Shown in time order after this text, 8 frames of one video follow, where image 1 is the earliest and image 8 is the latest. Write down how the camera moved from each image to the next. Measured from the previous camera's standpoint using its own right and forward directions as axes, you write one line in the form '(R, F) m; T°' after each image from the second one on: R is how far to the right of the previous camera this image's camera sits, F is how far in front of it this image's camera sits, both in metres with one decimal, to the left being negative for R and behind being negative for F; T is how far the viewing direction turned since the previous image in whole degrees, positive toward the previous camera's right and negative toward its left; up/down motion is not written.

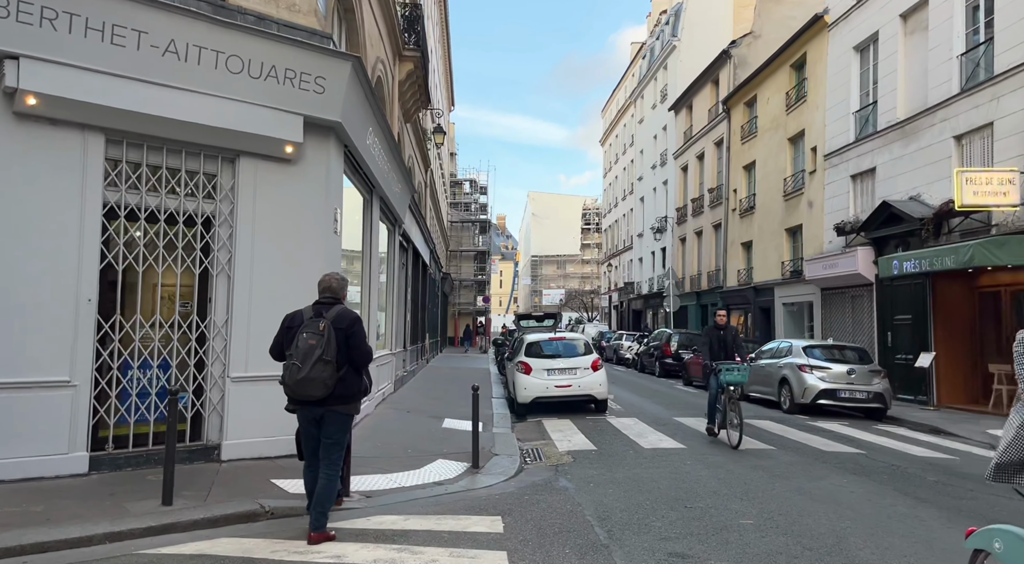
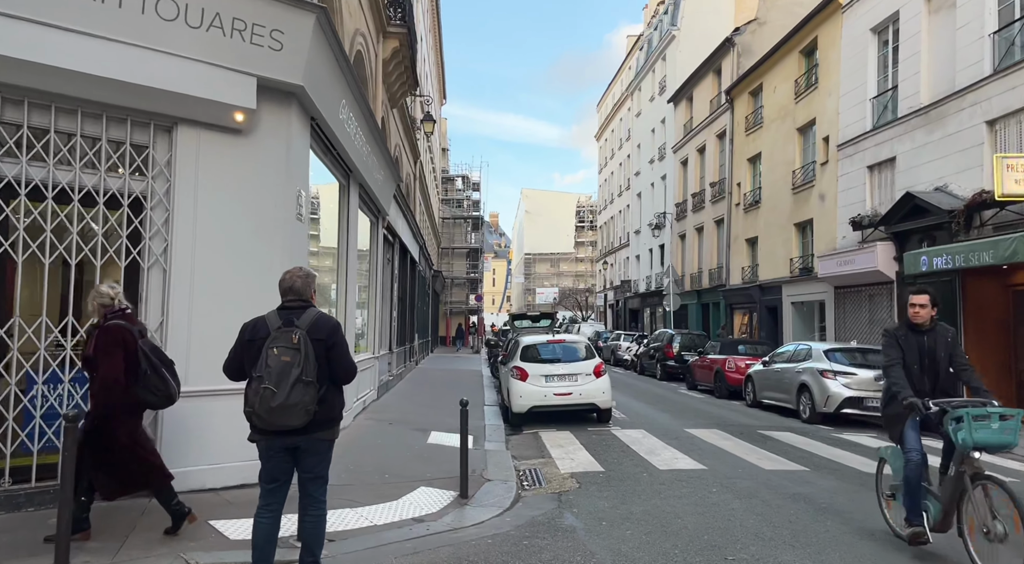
(0.0, +1.1) m; +1°
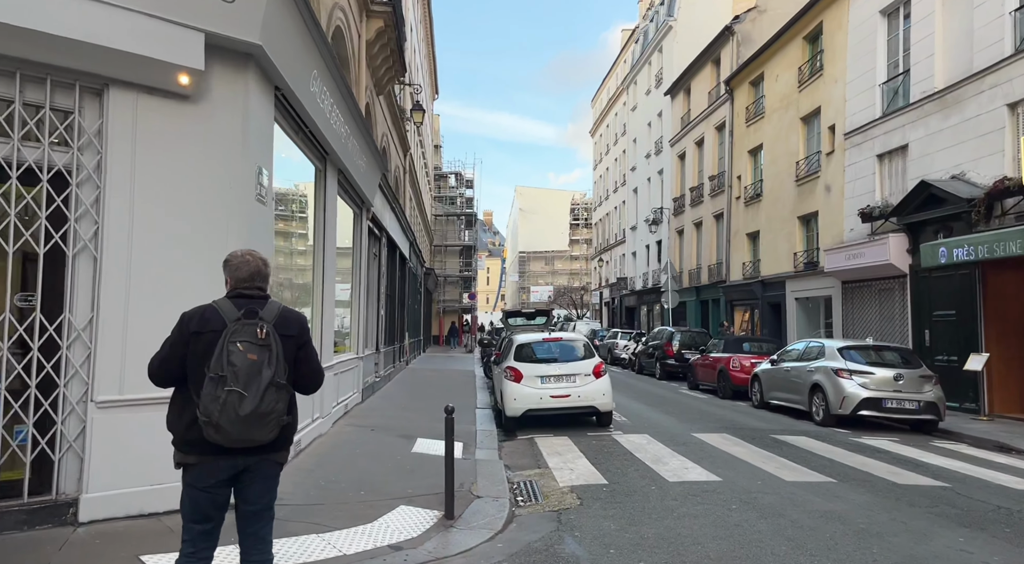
(0.0, +0.8) m; +1°
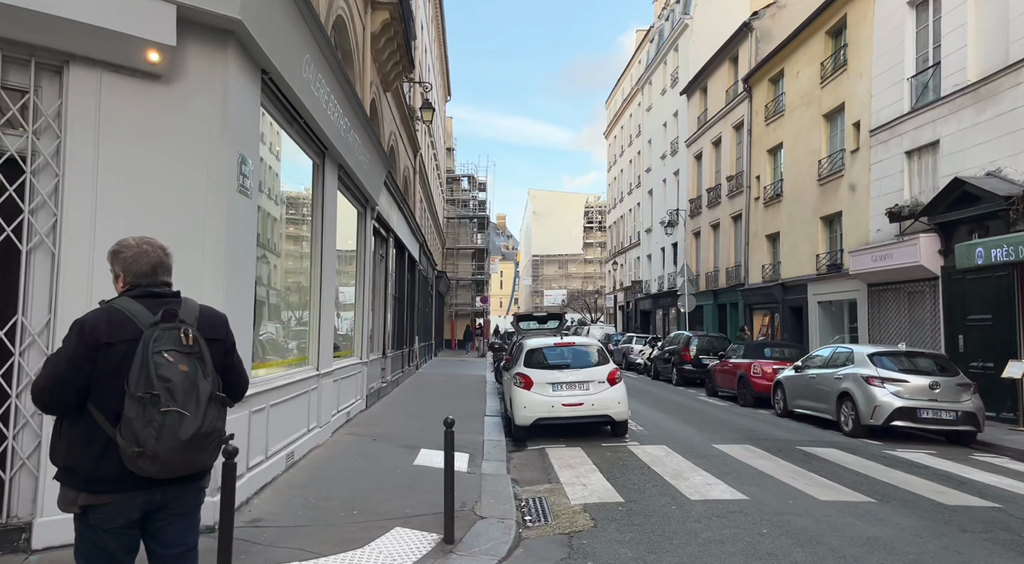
(+0.1, +0.5) m; -1°
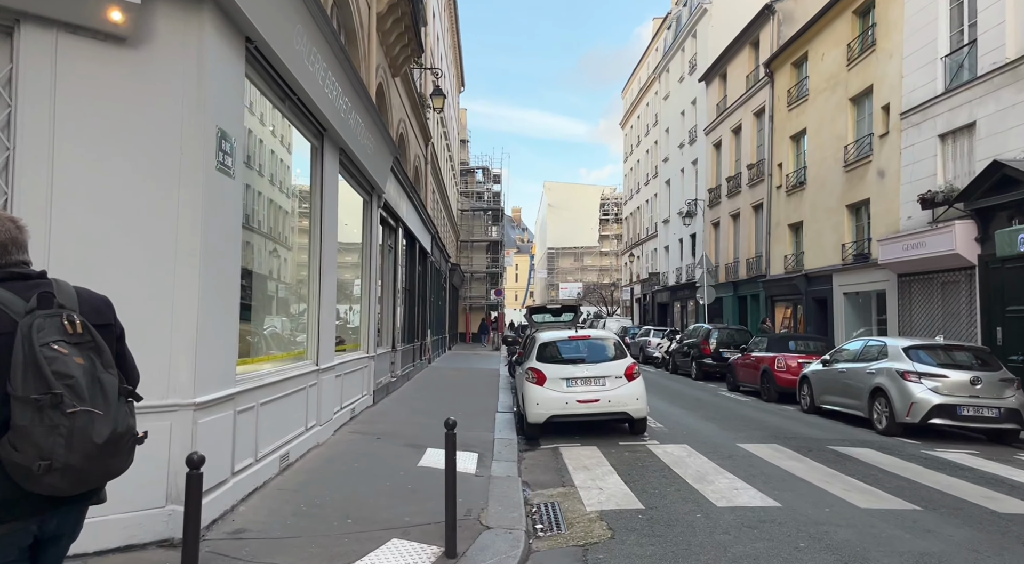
(+0.1, +0.5) m; -1°
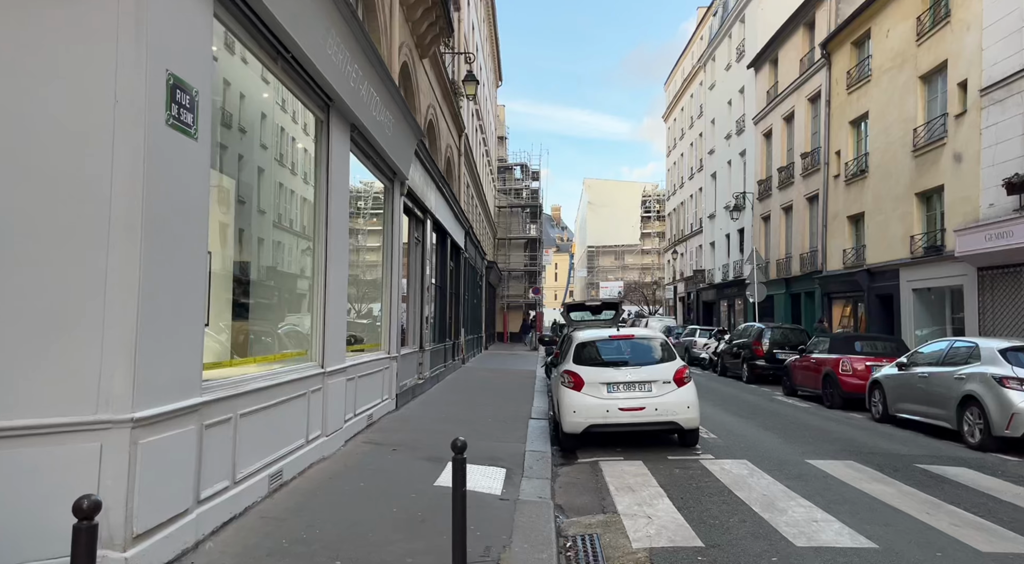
(+0.1, +0.9) m; -4°
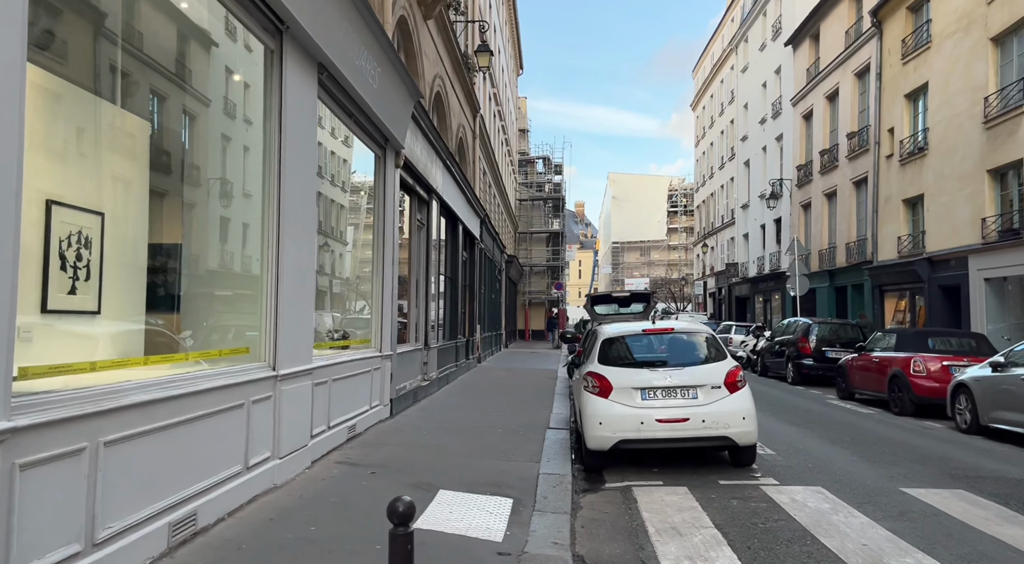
(+0.1, +1.5) m; -2°
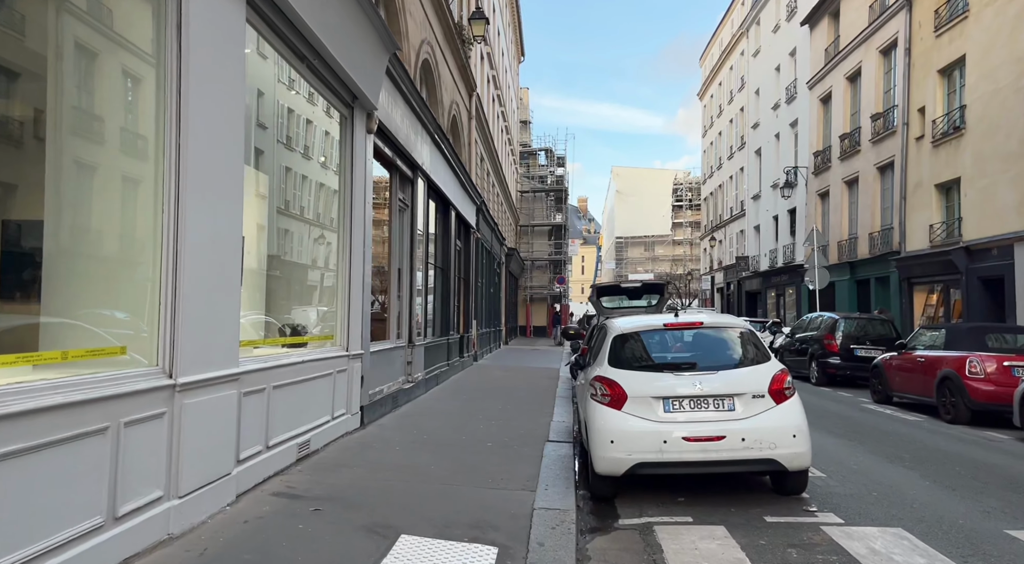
(+0.1, +1.3) m; 0°
